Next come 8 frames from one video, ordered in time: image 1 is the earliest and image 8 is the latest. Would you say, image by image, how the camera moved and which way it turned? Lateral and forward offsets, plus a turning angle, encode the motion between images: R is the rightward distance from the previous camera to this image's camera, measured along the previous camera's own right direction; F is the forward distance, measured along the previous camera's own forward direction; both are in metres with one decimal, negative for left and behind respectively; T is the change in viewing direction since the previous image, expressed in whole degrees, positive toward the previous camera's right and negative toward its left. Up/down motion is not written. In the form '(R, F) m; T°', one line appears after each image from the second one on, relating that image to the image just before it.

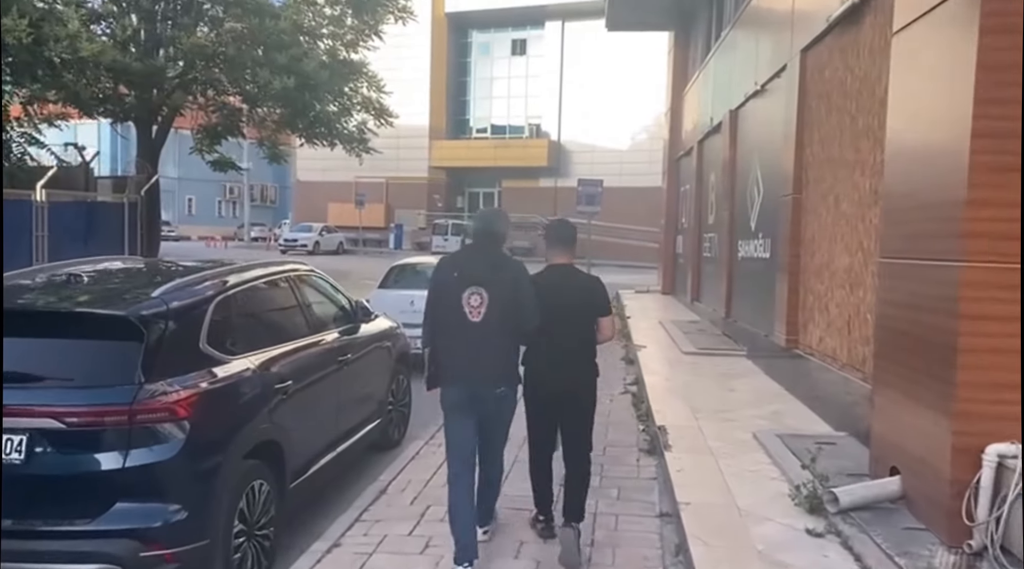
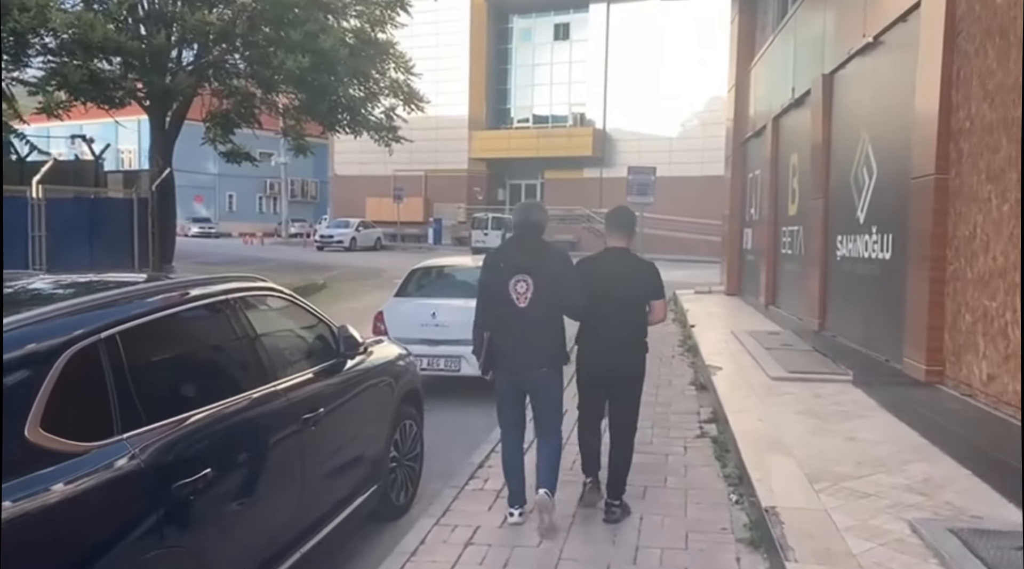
(0.0, +1.9) m; -3°
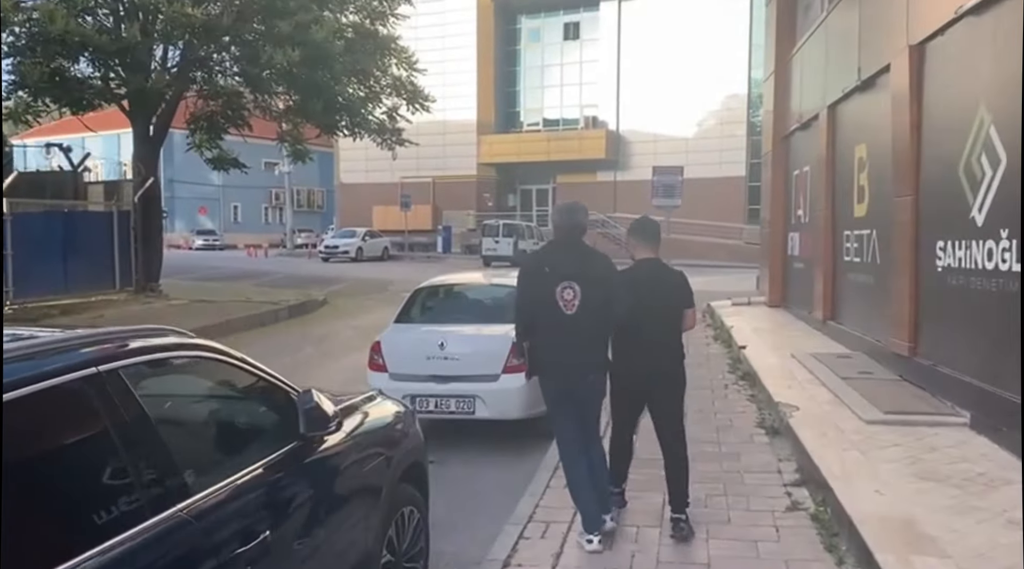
(-0.1, +1.5) m; -1°
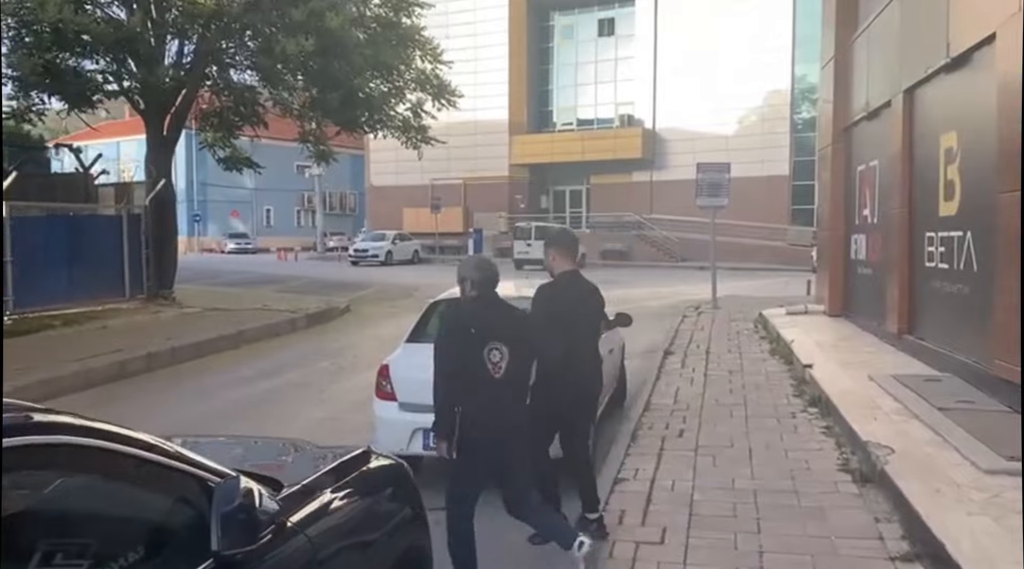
(0.0, +1.1) m; -2°
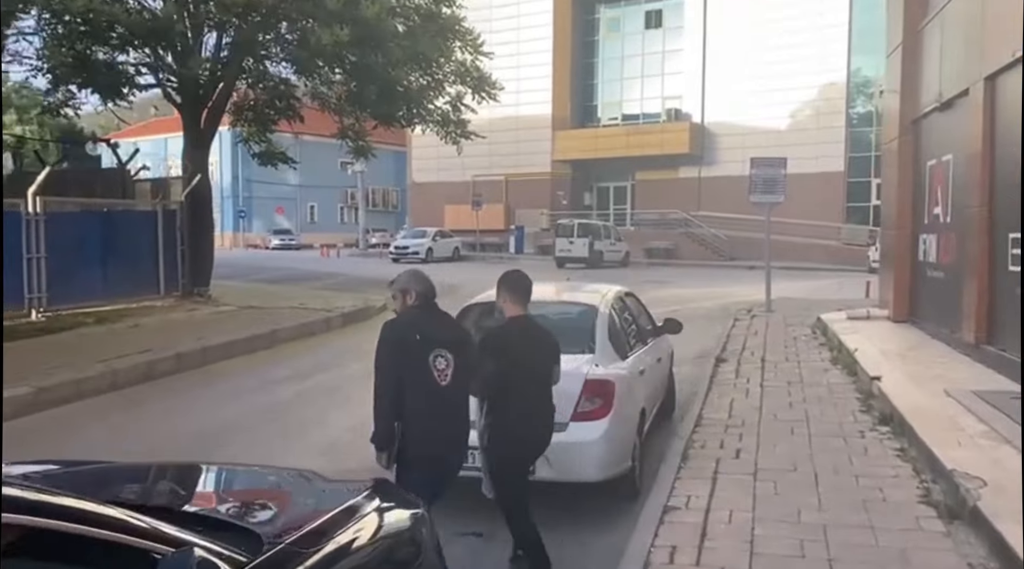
(0.0, +0.6) m; -3°
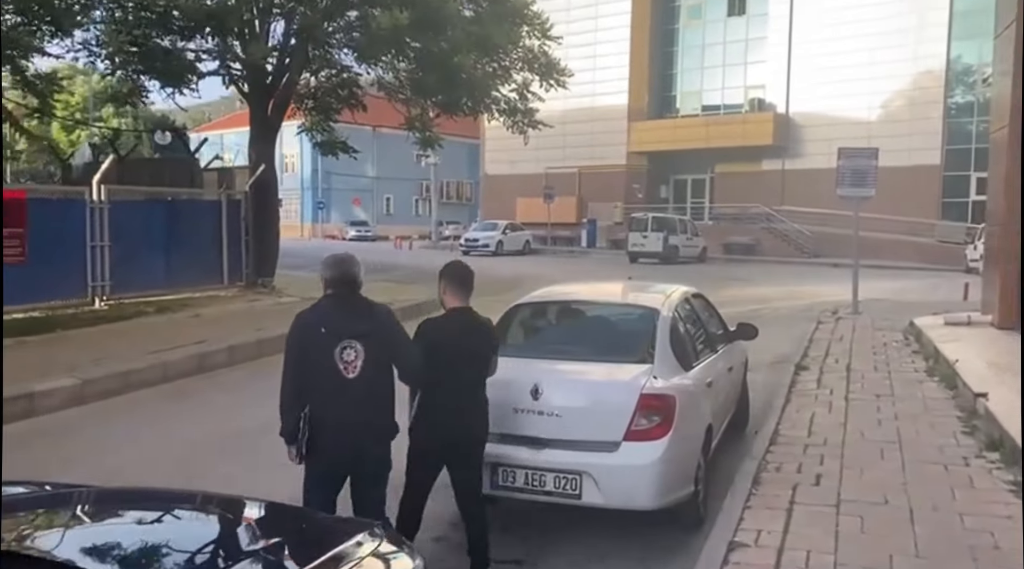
(+0.2, +0.6) m; -6°
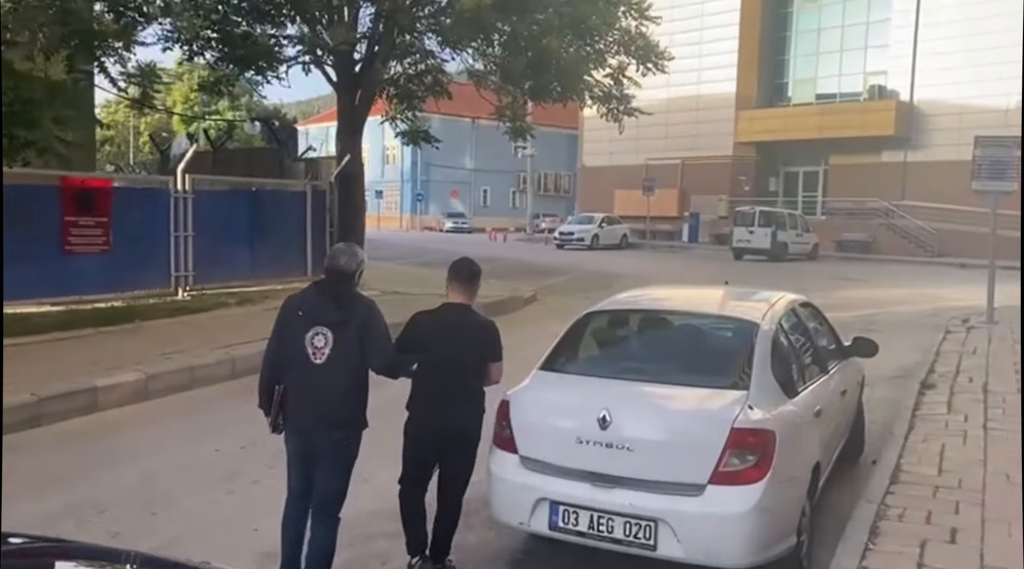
(+0.2, +0.7) m; -7°
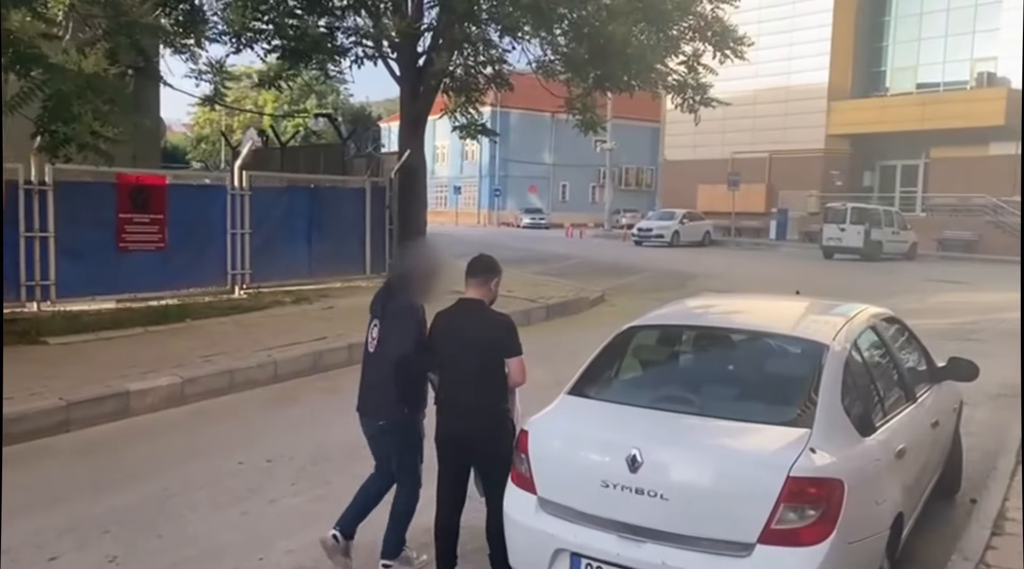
(+0.3, +0.6) m; -6°
